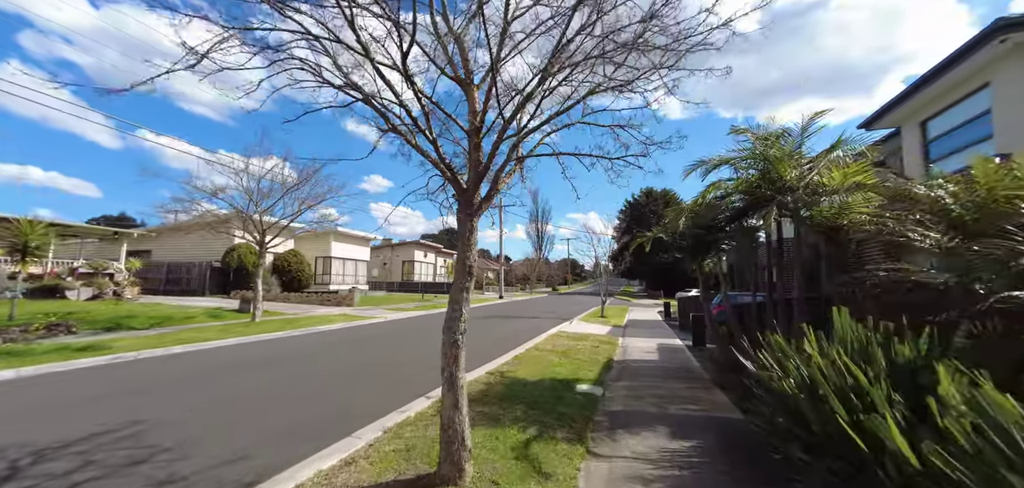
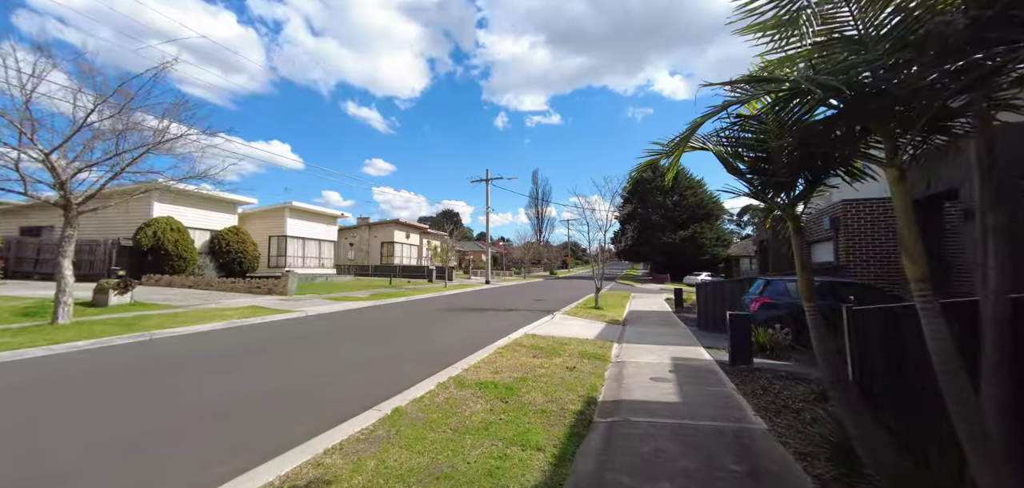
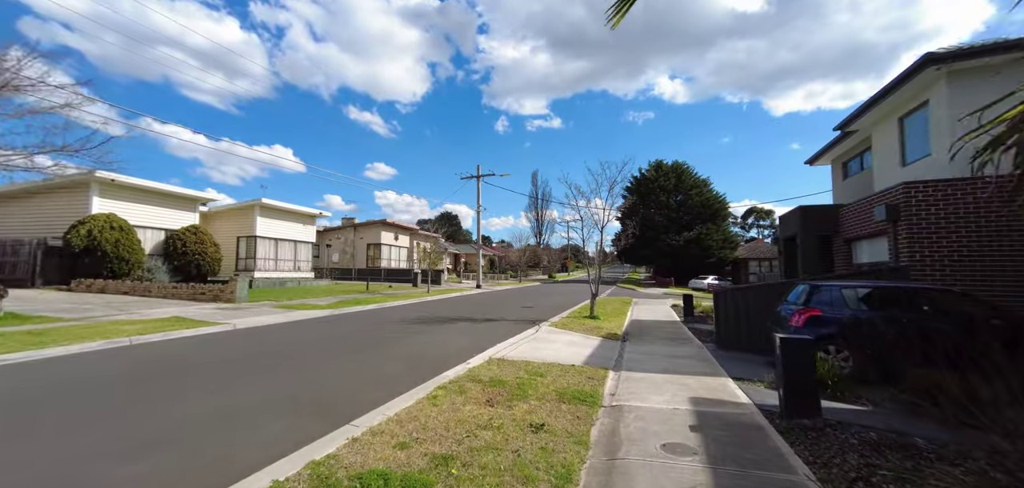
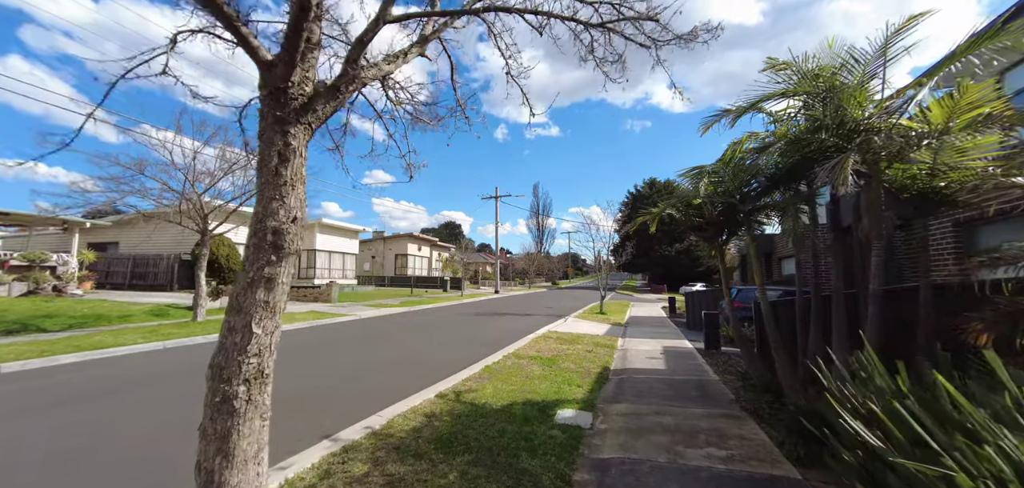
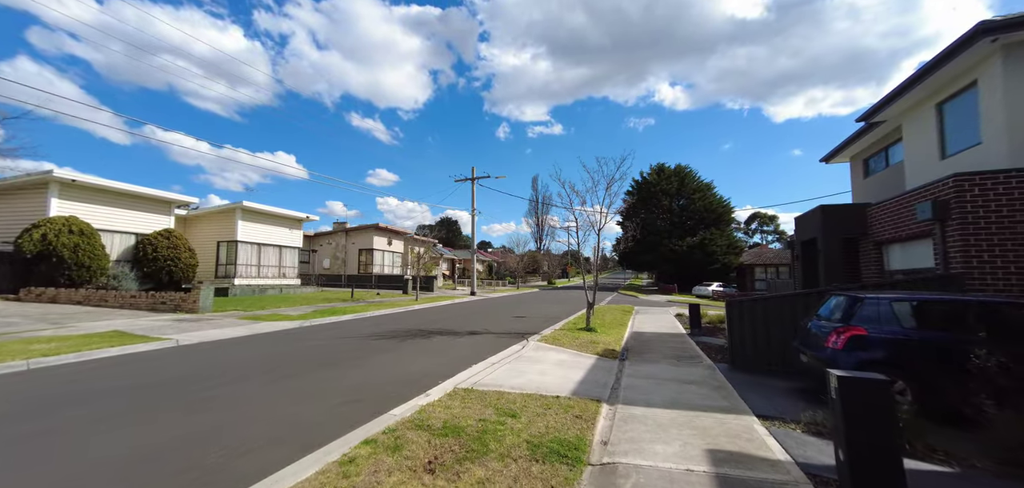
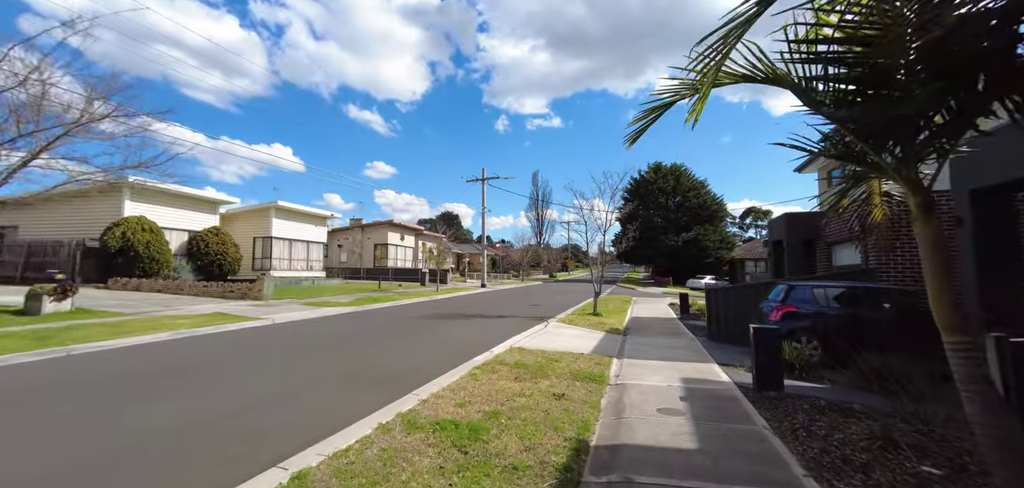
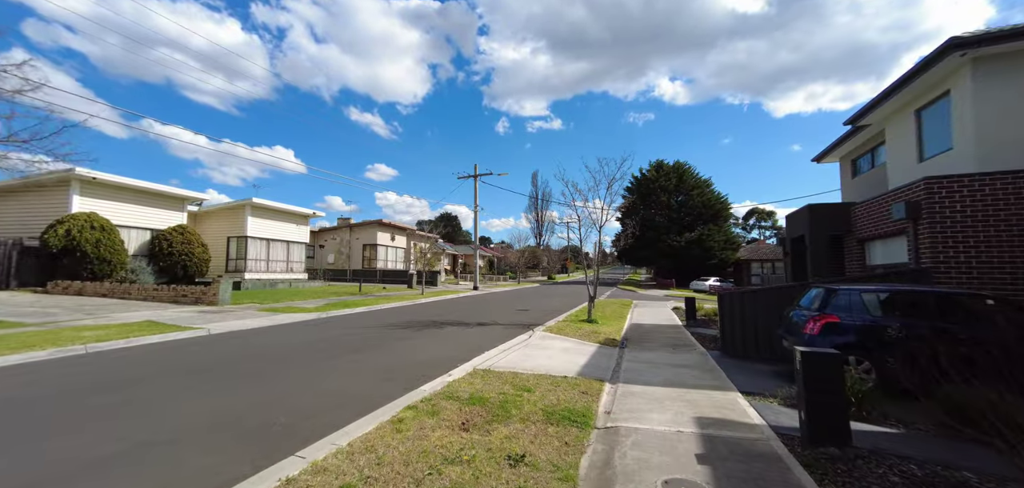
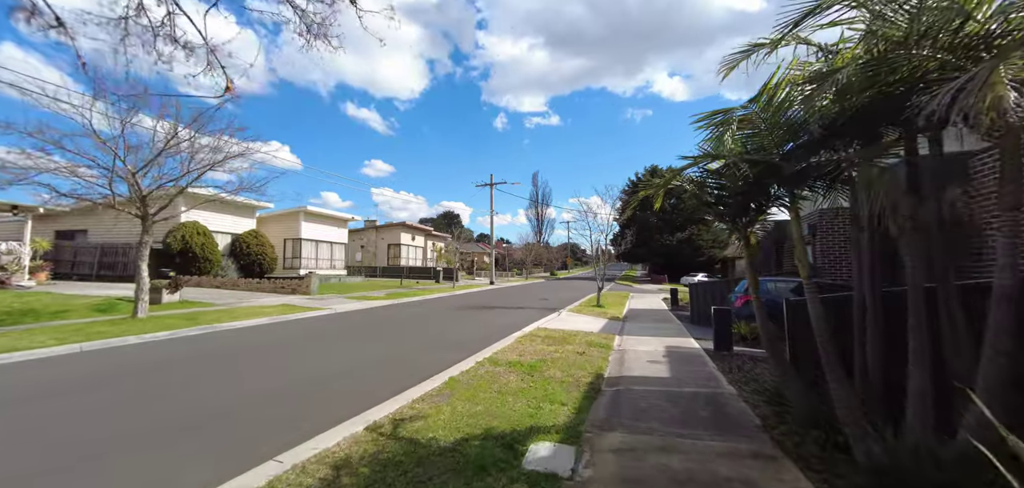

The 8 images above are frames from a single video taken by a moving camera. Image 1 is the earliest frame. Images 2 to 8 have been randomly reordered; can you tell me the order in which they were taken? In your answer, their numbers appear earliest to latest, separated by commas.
4, 8, 2, 6, 3, 7, 5
